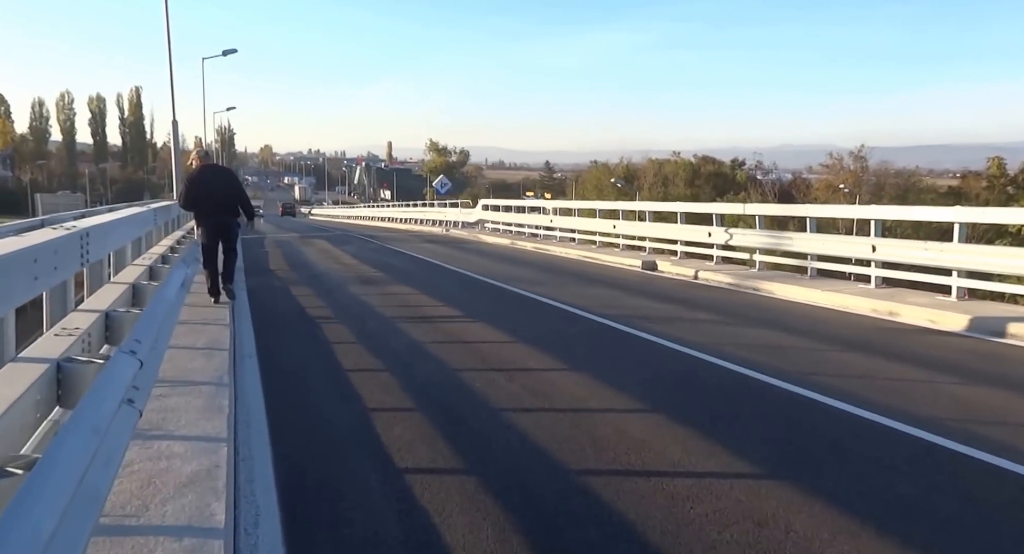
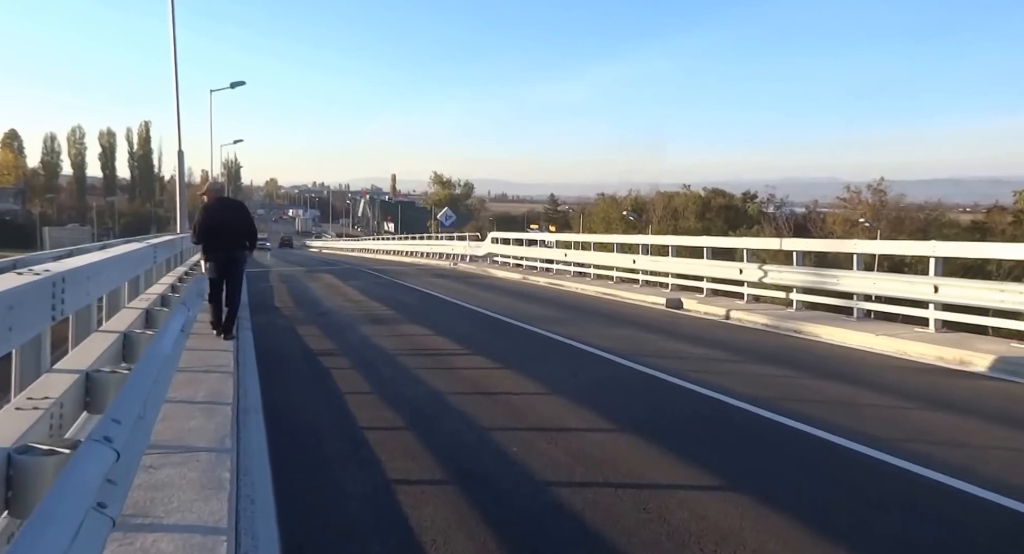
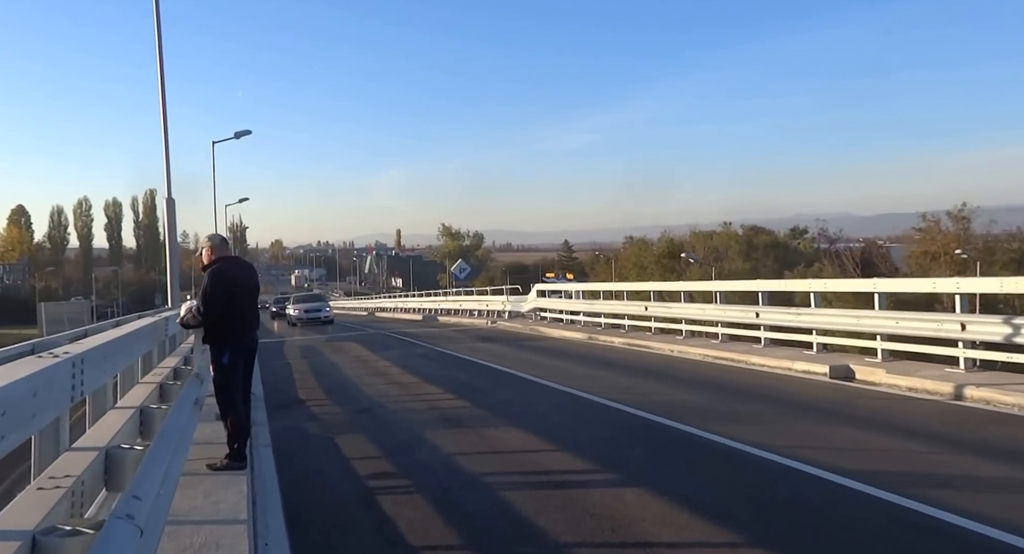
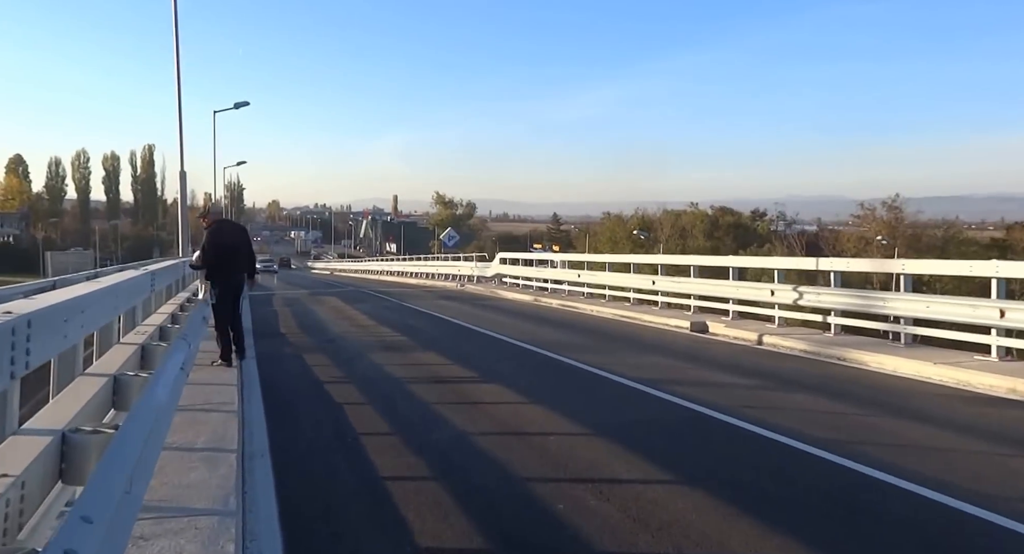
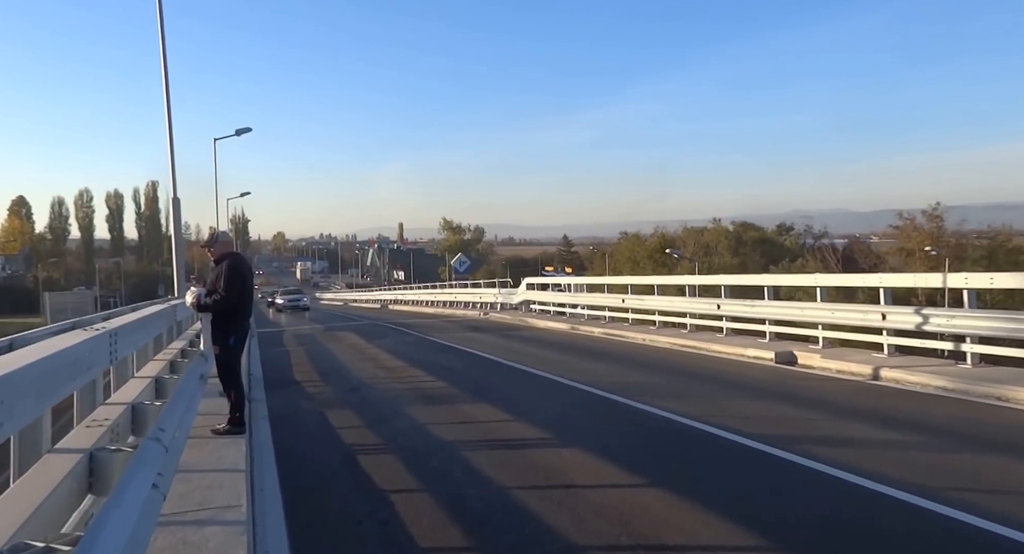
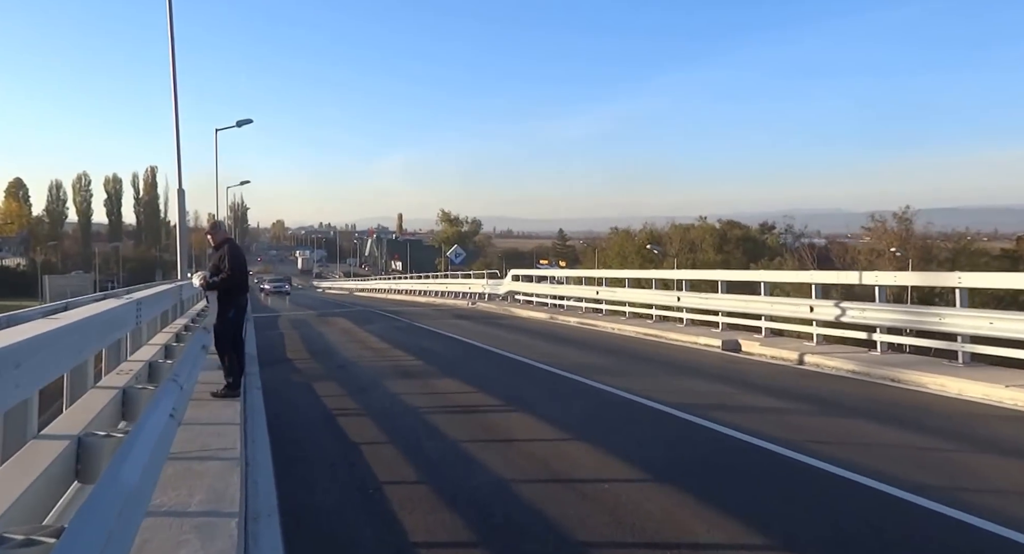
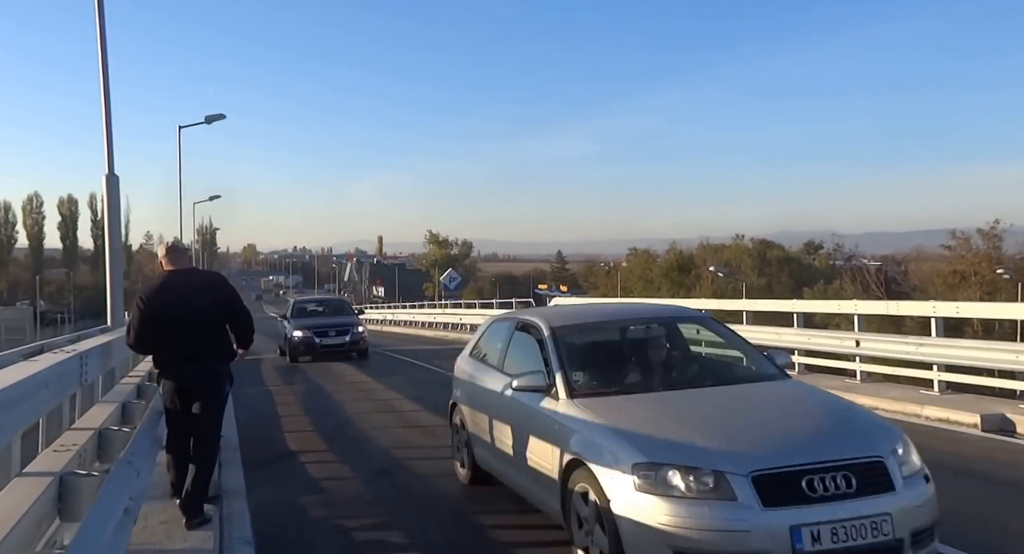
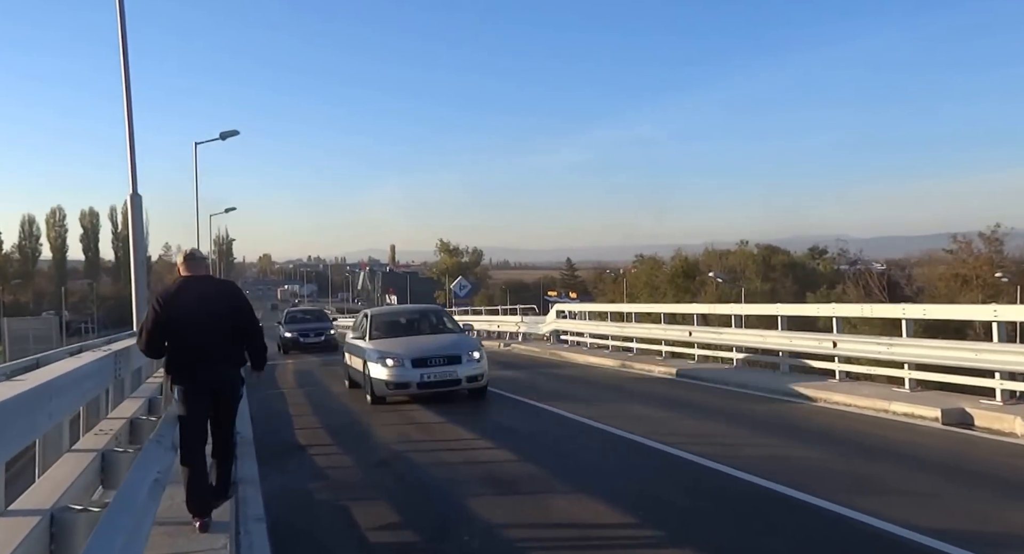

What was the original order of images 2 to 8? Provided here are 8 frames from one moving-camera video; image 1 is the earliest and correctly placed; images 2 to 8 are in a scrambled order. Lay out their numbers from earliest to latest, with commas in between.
2, 4, 6, 5, 3, 8, 7
